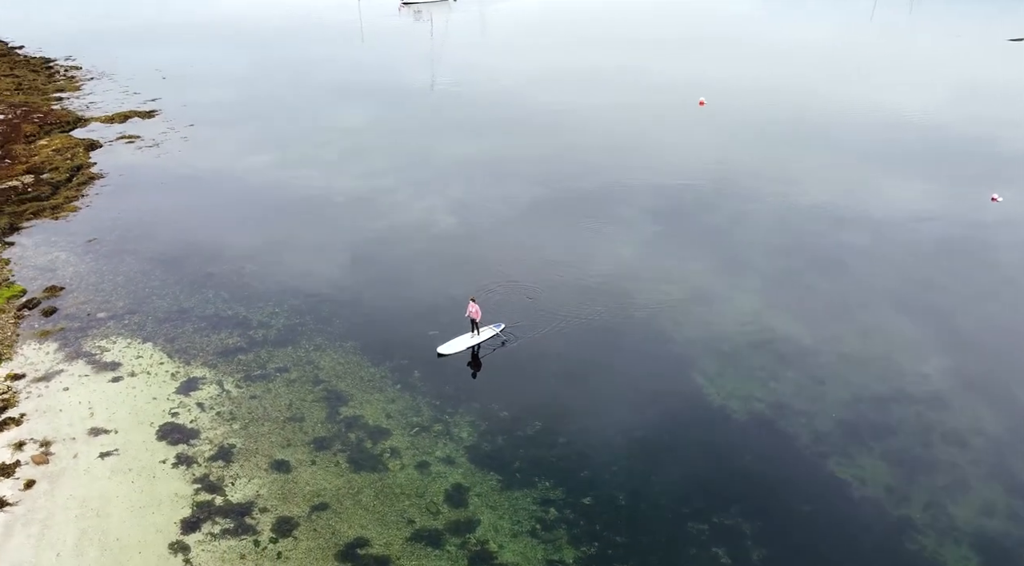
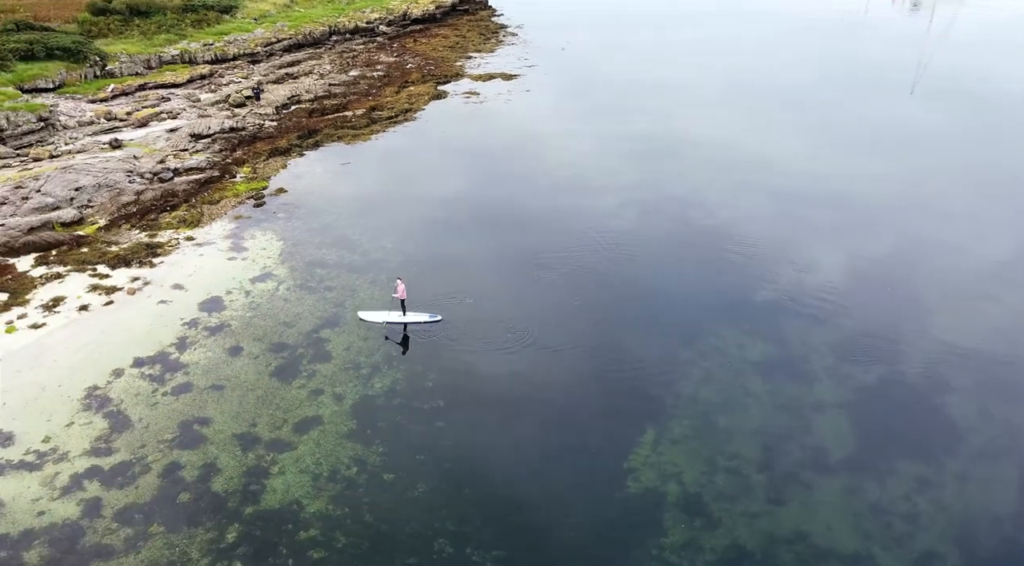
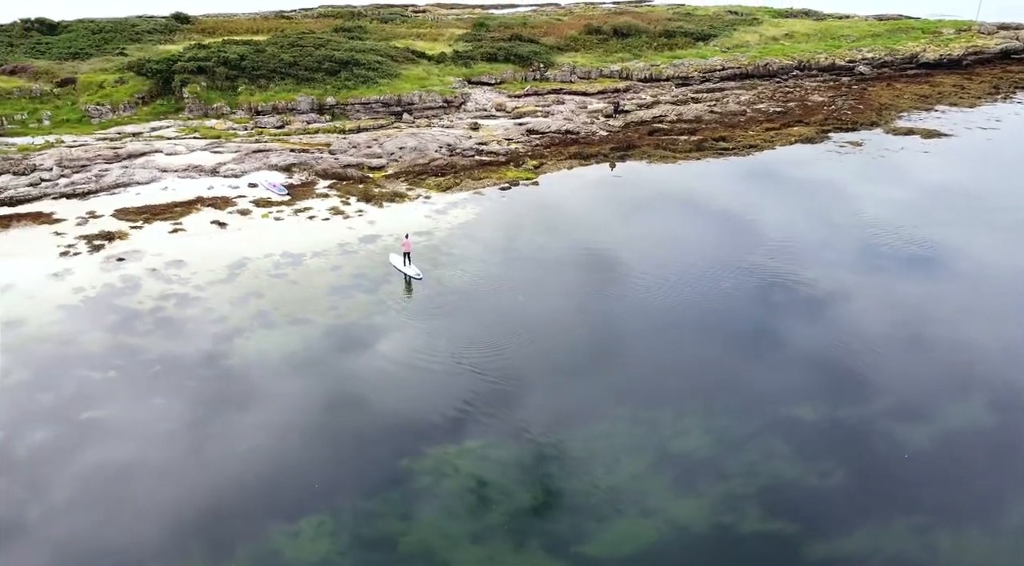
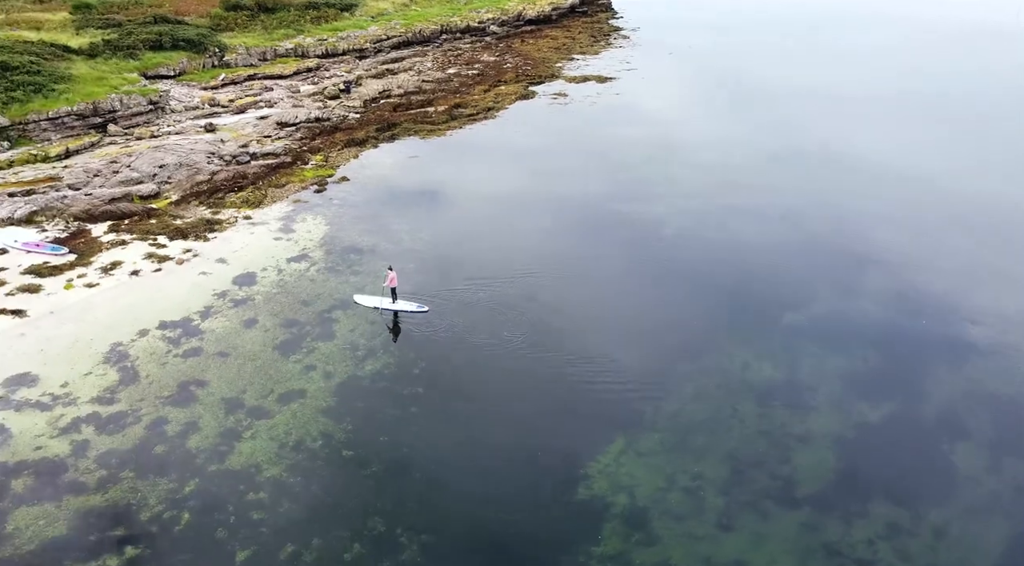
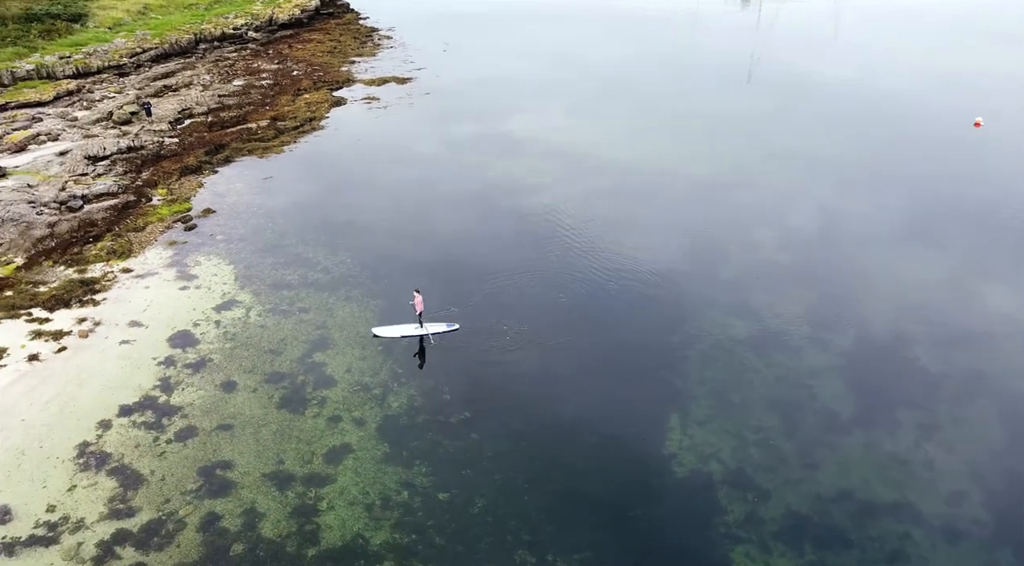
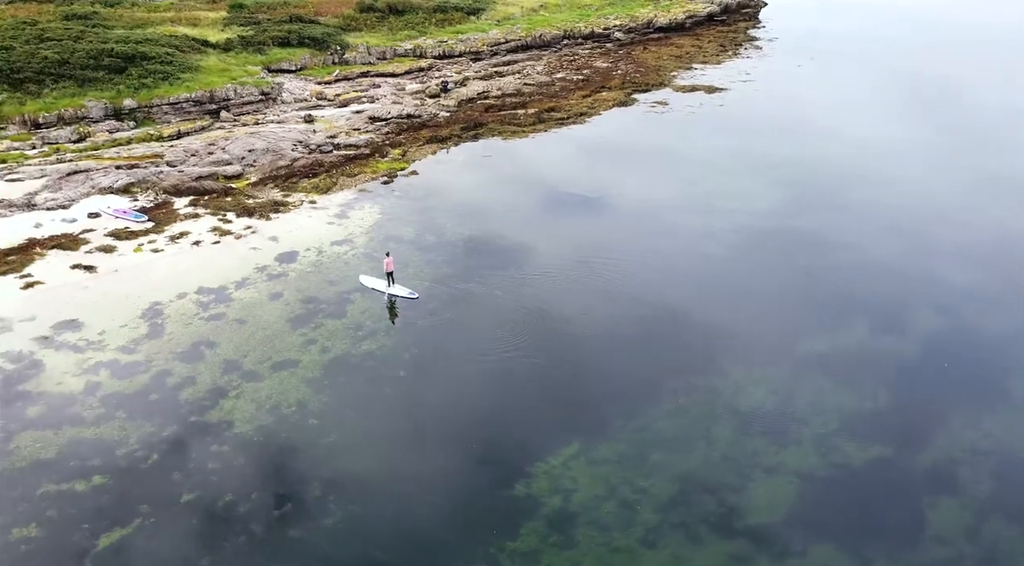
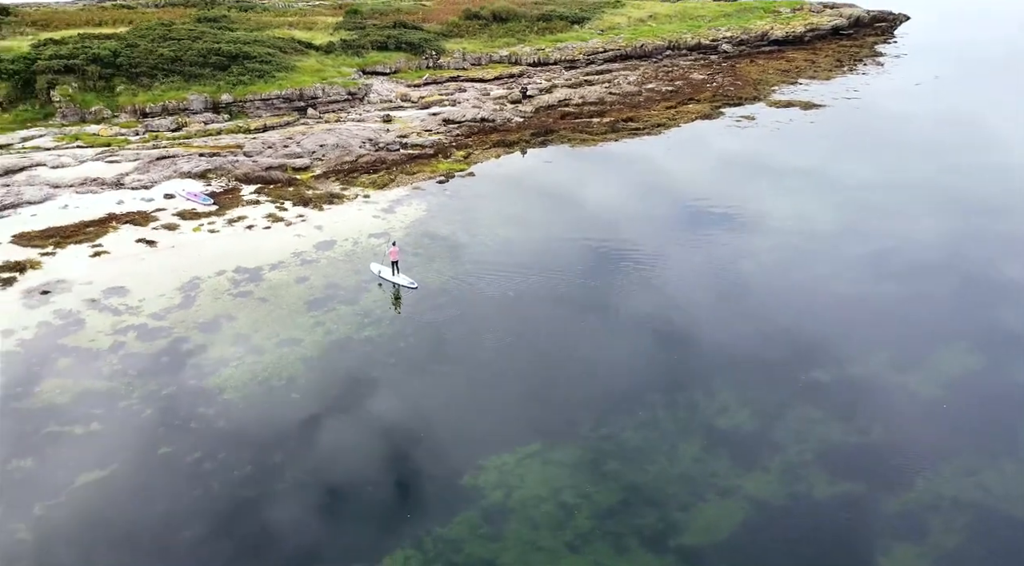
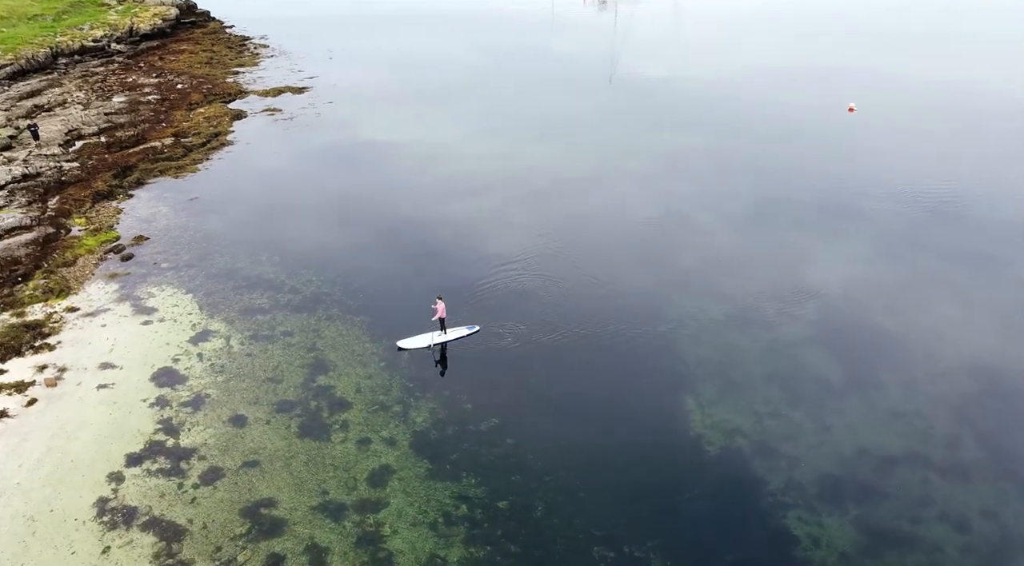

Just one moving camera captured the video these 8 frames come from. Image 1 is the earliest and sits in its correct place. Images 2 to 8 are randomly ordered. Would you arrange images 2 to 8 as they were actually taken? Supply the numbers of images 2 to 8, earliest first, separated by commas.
8, 5, 2, 4, 6, 7, 3
